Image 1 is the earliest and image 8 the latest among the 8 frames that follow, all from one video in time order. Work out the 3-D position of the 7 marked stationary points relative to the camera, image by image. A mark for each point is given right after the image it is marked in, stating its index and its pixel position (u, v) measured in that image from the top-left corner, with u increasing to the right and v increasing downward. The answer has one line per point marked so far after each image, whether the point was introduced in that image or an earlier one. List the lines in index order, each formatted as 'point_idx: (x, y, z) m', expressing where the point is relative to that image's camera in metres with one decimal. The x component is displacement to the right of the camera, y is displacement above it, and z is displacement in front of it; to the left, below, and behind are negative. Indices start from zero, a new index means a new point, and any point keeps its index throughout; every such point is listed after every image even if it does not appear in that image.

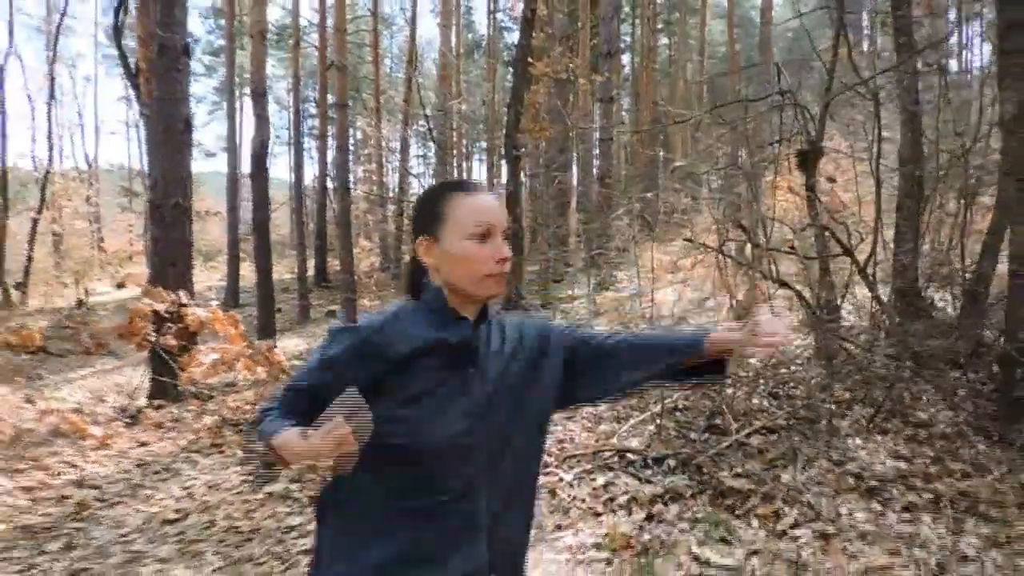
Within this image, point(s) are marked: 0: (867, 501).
0: (+1.9, -1.1, +3.9) m
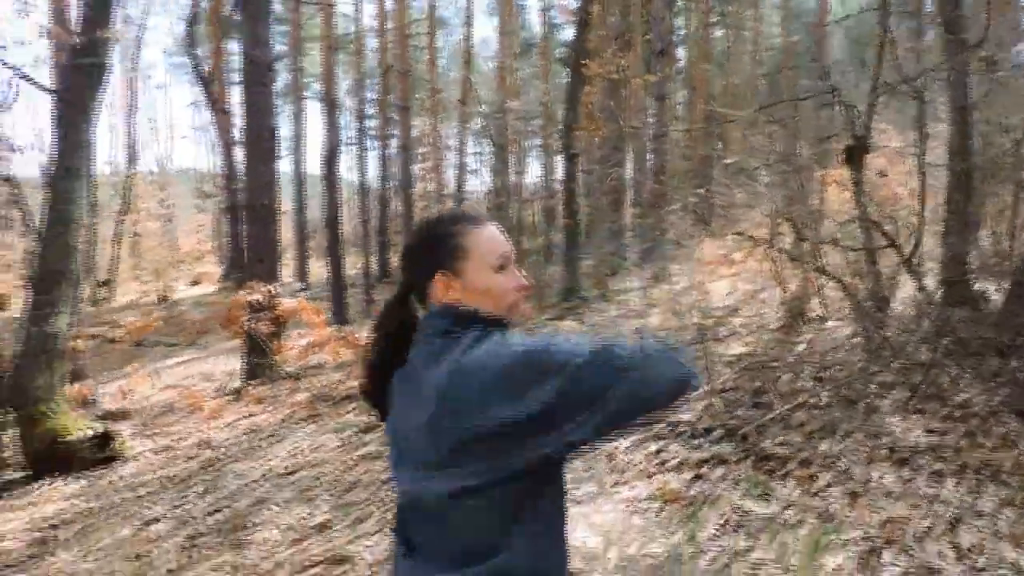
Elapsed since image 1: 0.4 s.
0: (+2.3, -1.1, +4.3) m
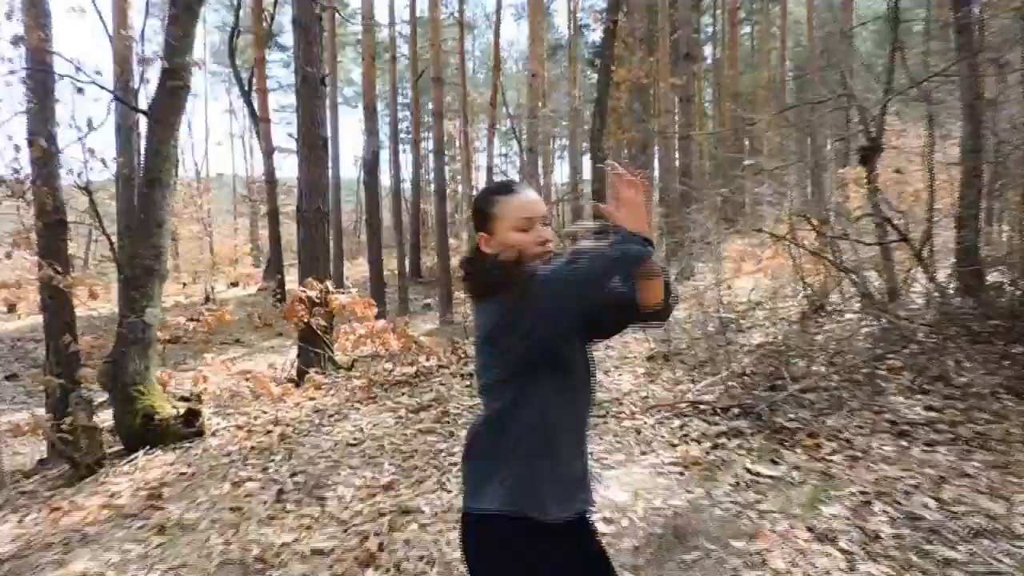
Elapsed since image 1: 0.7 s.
0: (+2.6, -1.0, +4.8) m
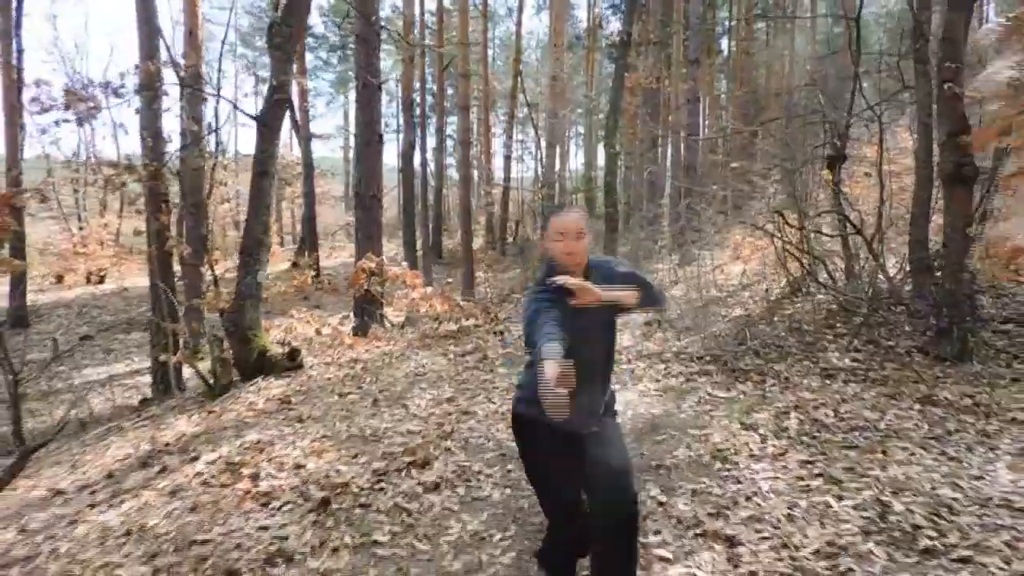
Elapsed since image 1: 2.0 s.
0: (+2.8, -0.8, +6.6) m
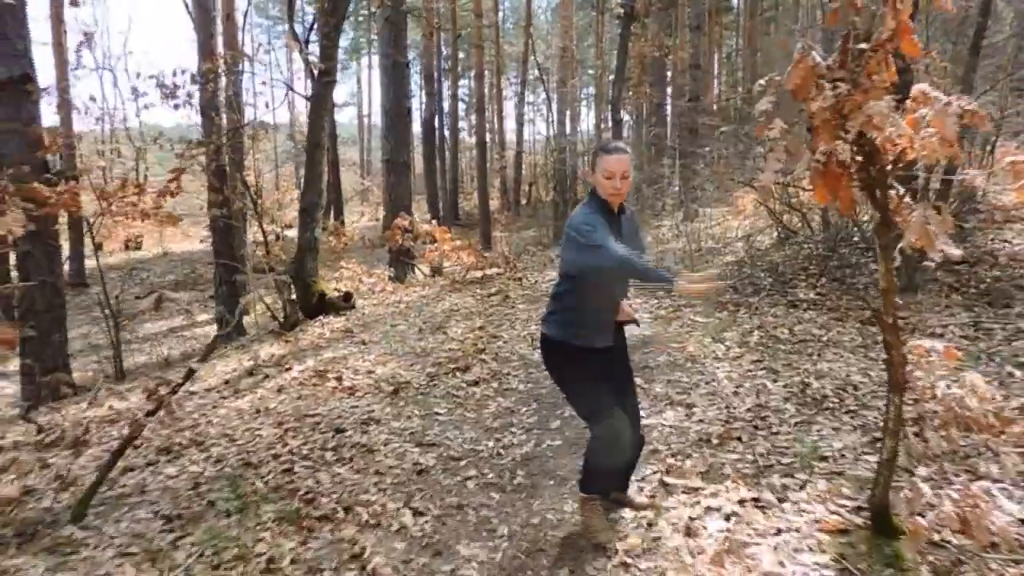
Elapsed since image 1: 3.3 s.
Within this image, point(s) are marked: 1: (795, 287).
0: (+3.0, -0.2, +8.0) m
1: (+3.4, 0.0, +8.8) m
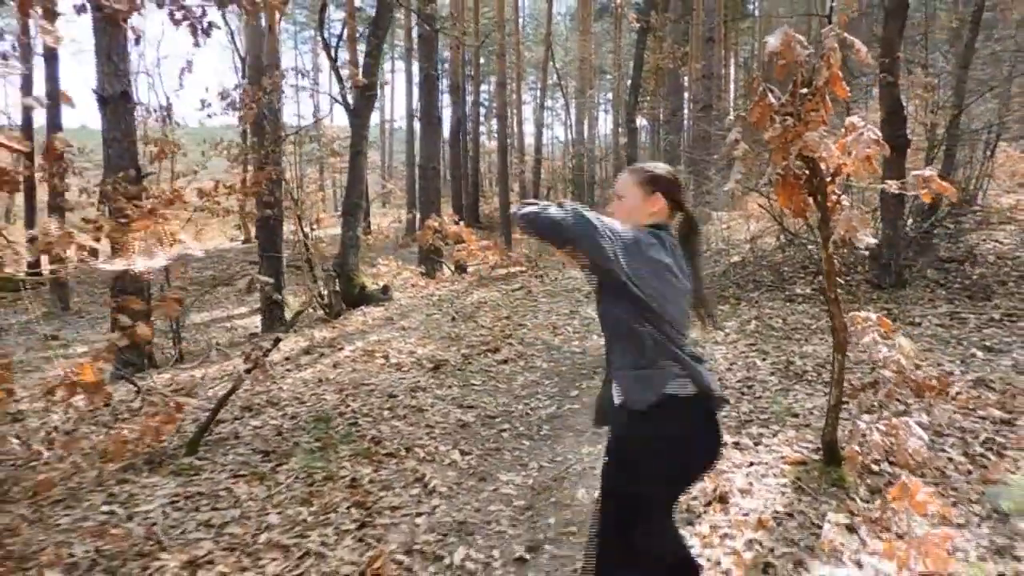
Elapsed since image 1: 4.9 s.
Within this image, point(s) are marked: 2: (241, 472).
0: (+3.3, -0.1, +8.8) m
1: (+3.7, +0.1, +9.7) m
2: (-1.6, -1.1, +4.4) m
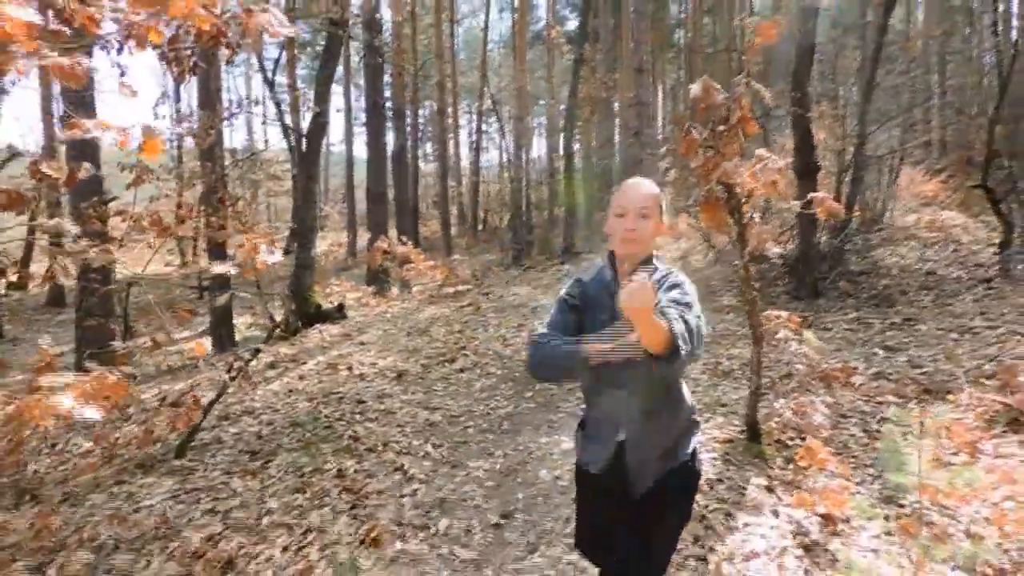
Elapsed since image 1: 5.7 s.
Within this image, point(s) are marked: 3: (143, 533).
0: (+2.7, -0.3, +9.6) m
1: (+3.0, -0.1, +10.6) m
2: (-1.9, -1.2, +4.8) m
3: (-1.9, -1.3, +3.8) m
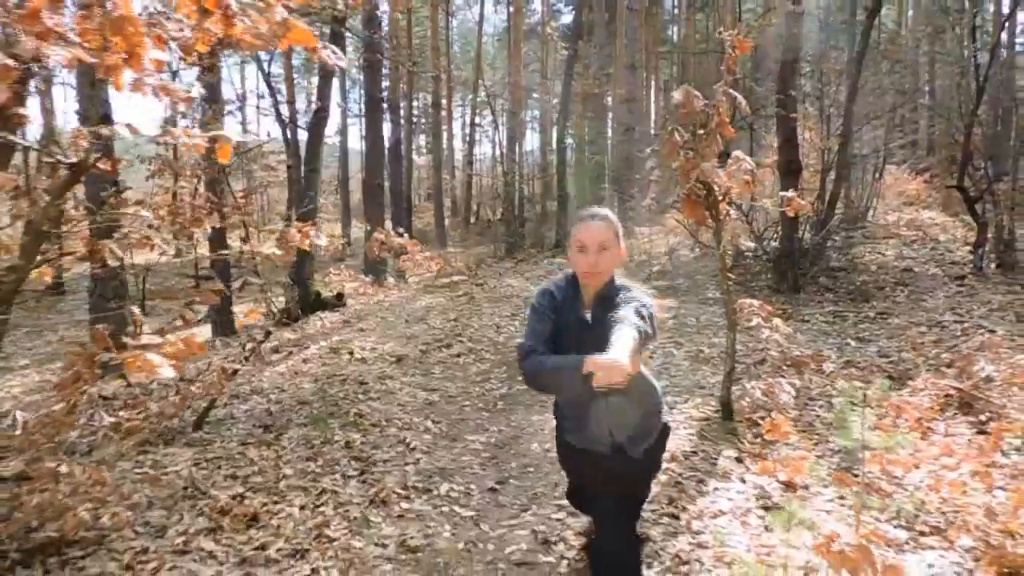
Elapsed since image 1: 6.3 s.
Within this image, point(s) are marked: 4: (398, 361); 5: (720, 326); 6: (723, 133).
0: (+2.6, -0.2, +10.1) m
1: (+2.9, 0.0, +11.0) m
2: (-1.9, -1.1, +5.2) m
3: (-2.0, -1.2, +4.2) m
4: (-1.2, -0.8, +7.5) m
5: (+2.4, -0.5, +8.6) m
6: (+1.3, +1.0, +4.5) m
